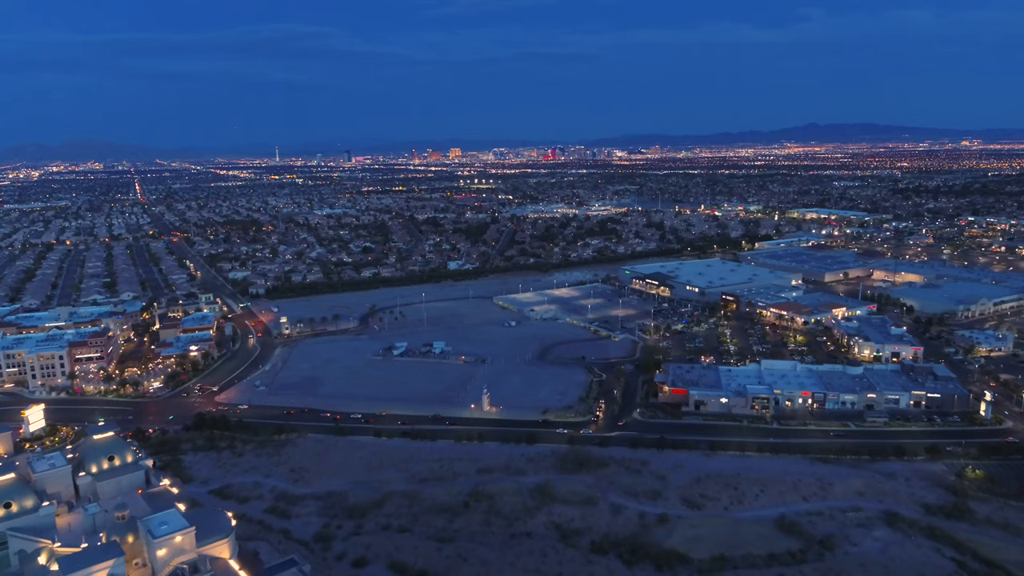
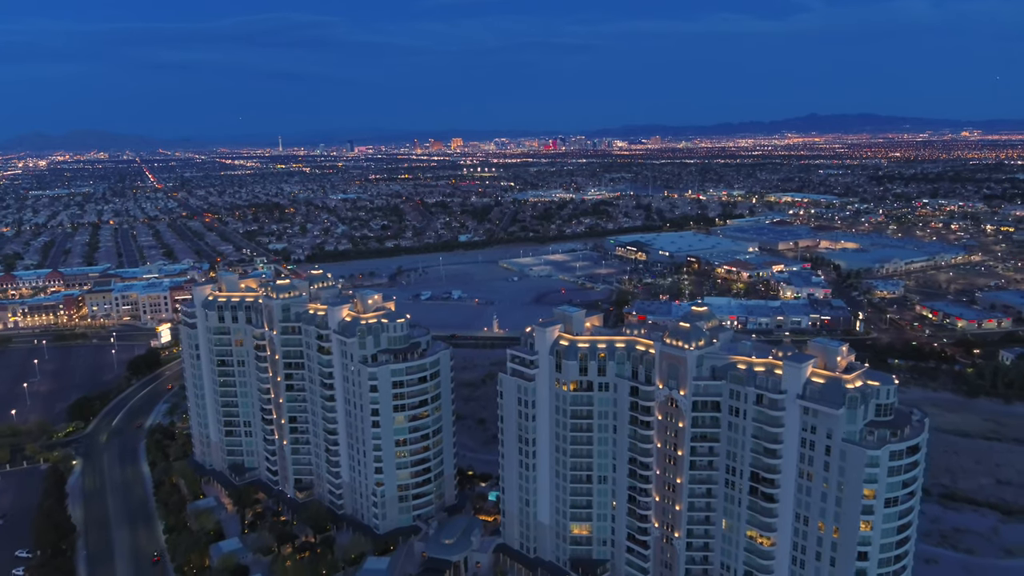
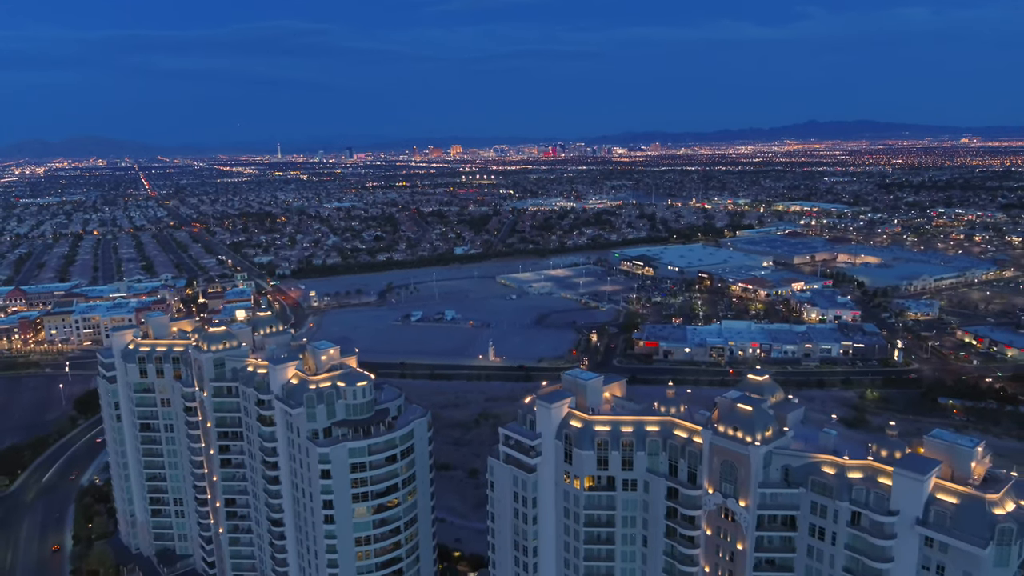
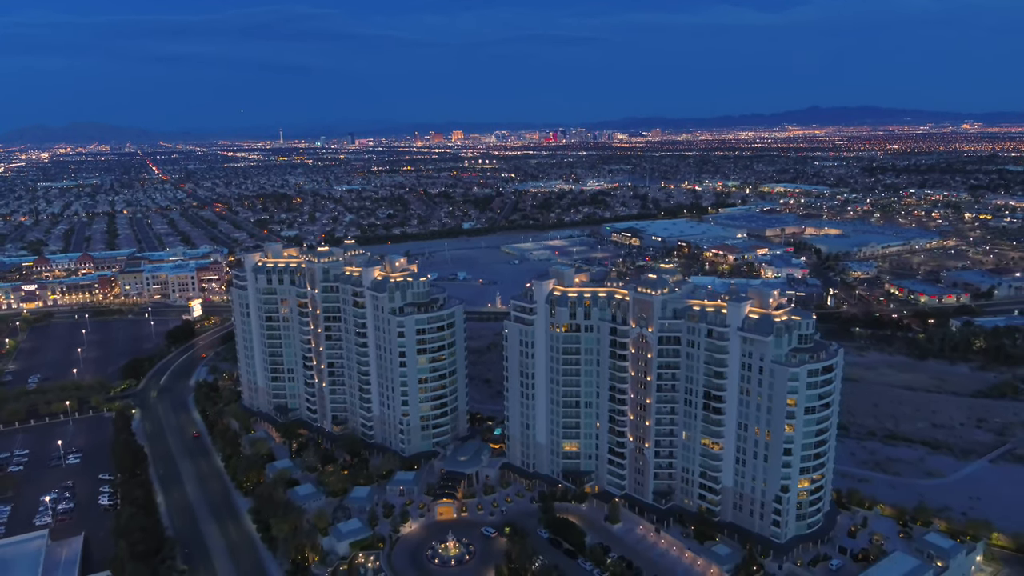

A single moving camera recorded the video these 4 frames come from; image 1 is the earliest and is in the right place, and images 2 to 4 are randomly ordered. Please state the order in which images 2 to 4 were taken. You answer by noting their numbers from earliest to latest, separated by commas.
3, 2, 4
